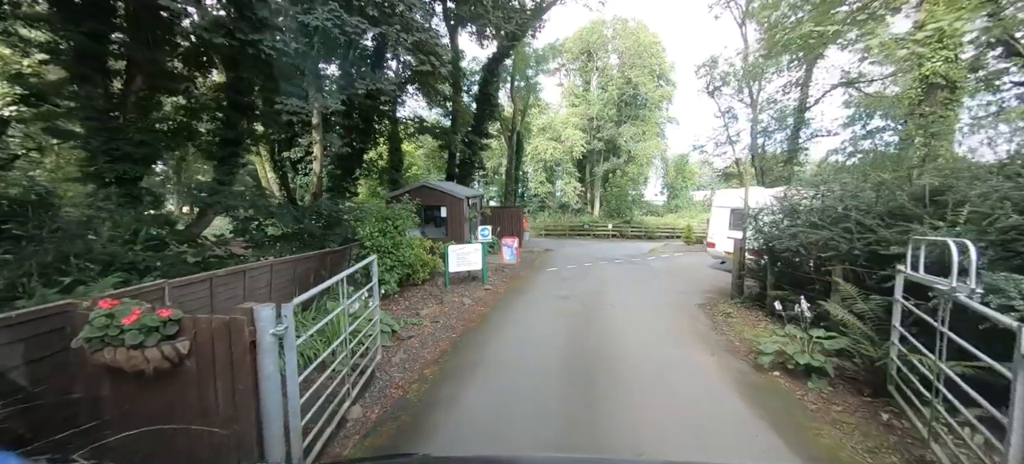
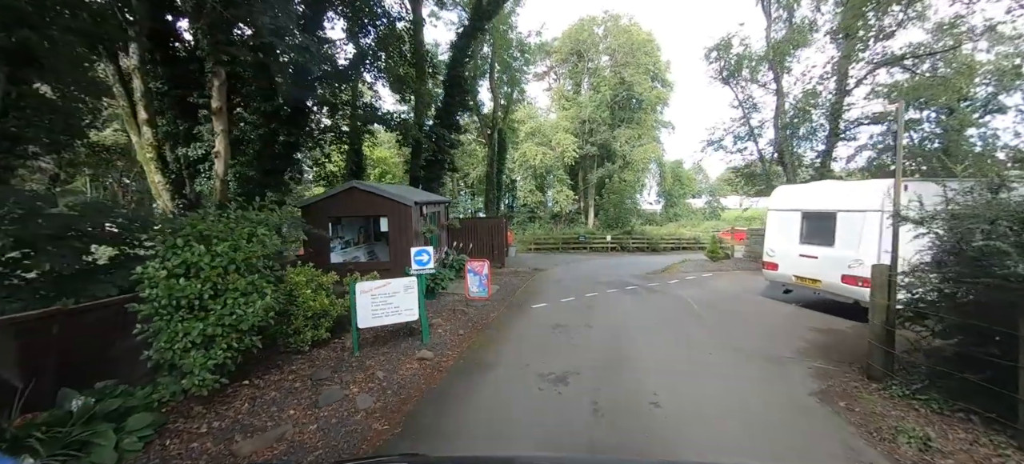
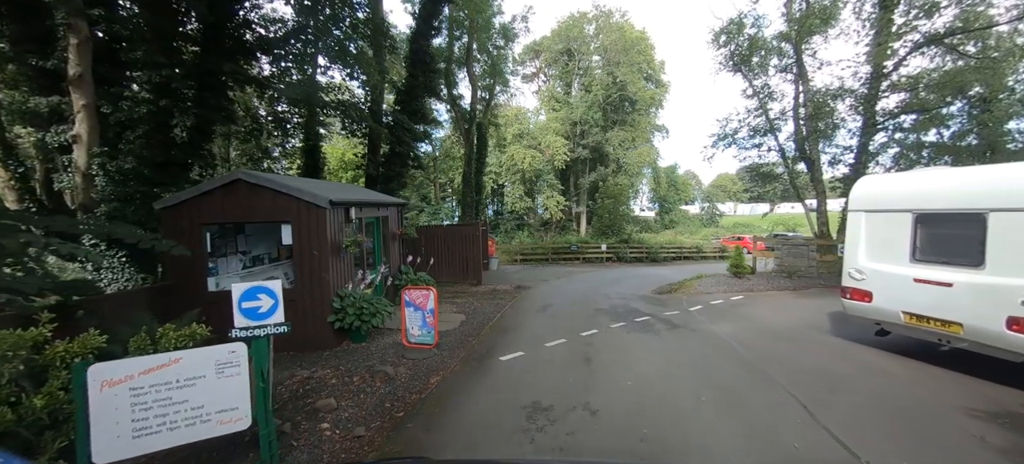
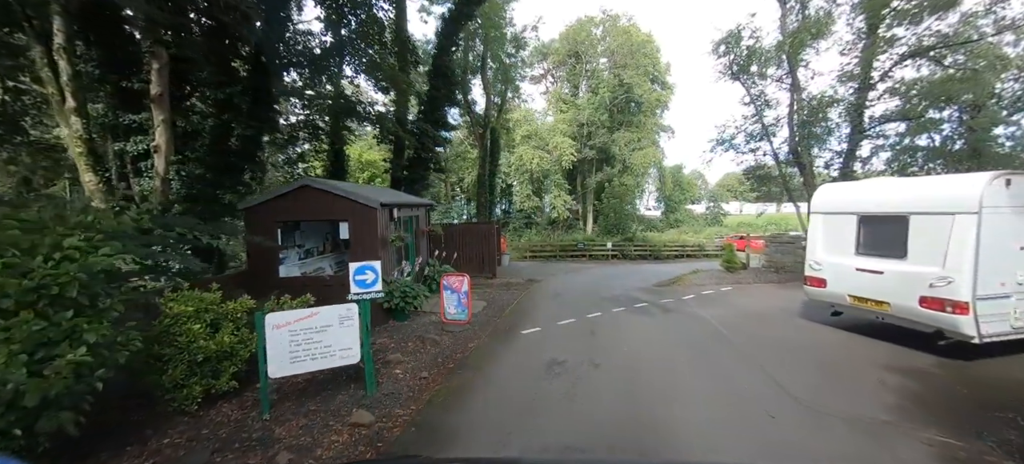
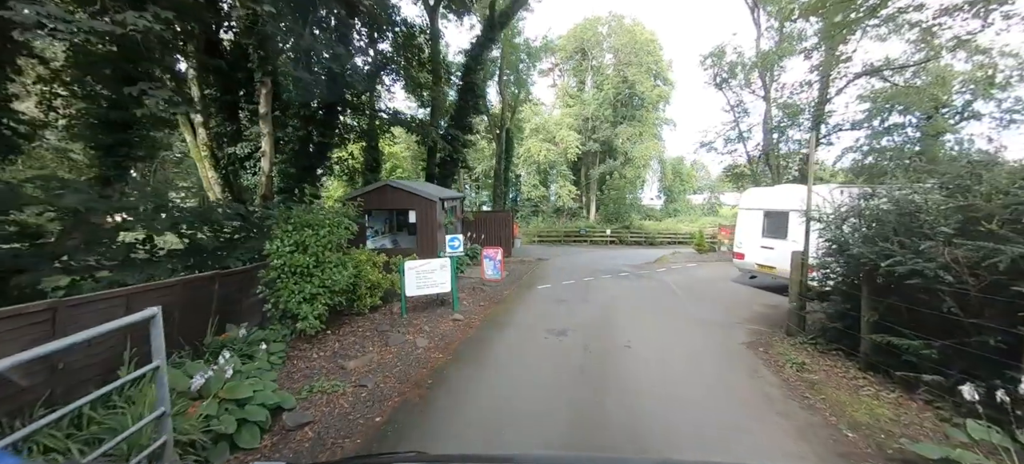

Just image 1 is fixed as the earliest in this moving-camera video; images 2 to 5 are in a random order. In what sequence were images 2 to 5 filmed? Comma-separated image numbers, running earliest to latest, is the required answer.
5, 2, 4, 3
